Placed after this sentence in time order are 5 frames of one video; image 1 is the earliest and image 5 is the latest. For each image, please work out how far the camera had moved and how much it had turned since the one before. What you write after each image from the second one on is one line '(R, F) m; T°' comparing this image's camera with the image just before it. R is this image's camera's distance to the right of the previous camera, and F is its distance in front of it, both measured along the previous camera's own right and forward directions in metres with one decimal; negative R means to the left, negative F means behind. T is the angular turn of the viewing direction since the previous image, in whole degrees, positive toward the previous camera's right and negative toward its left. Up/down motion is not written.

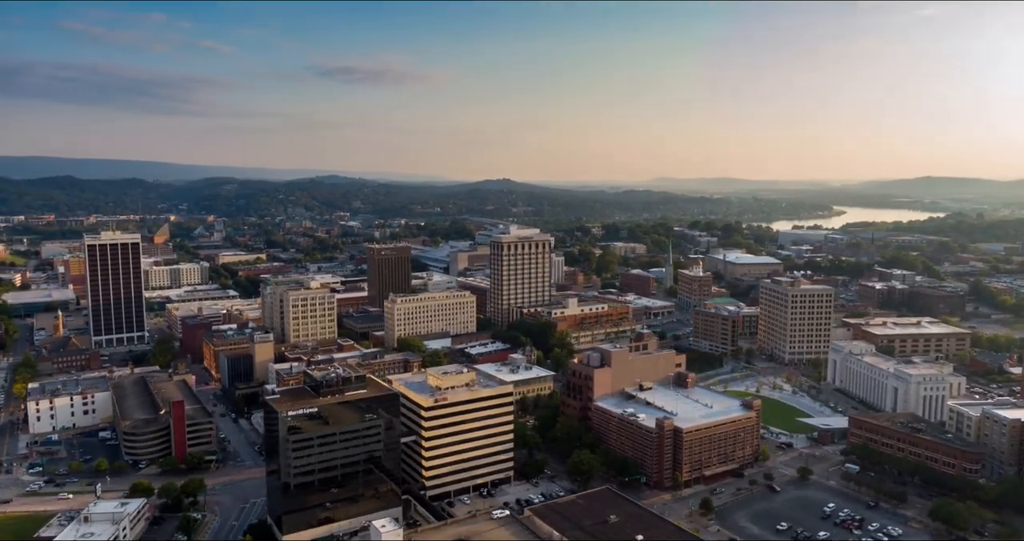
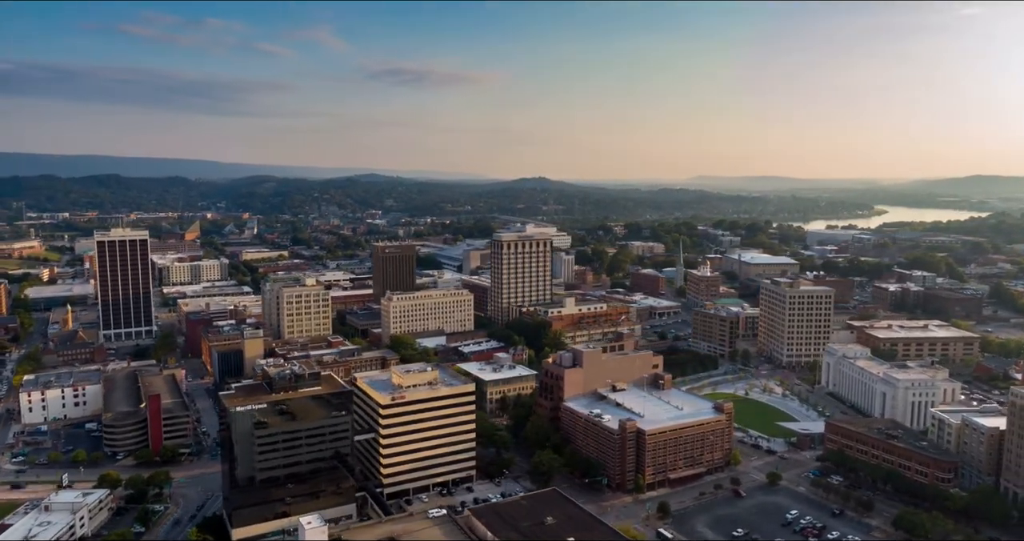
(+4.4, +0.3) m; -3°
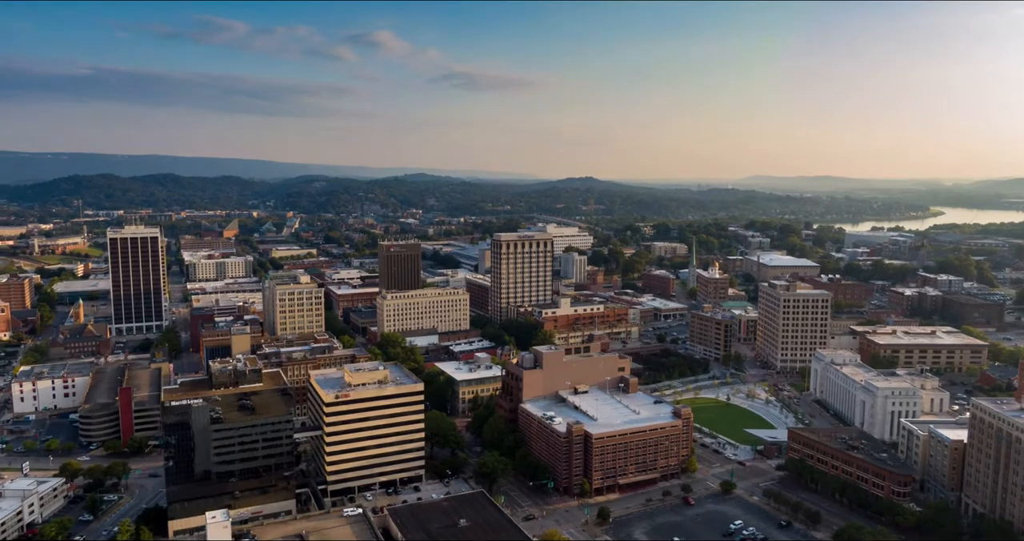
(+5.8, +0.5) m; -4°
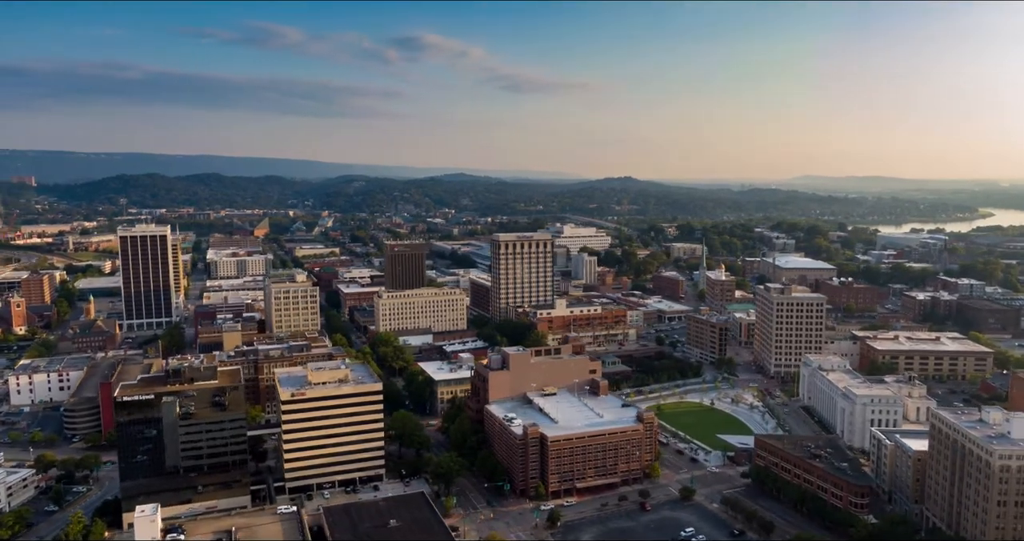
(+4.7, +0.3) m; -3°
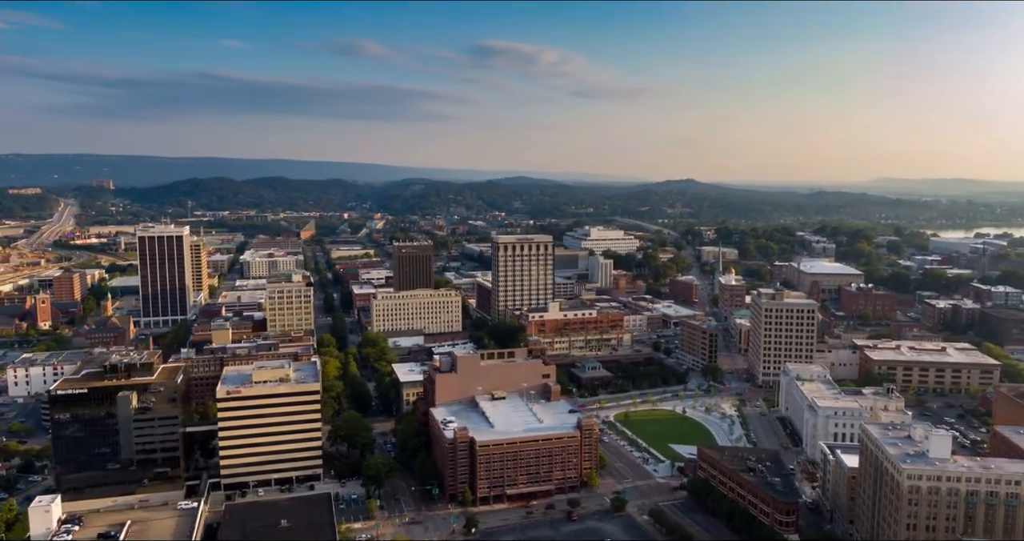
(+7.4, +0.9) m; -5°
